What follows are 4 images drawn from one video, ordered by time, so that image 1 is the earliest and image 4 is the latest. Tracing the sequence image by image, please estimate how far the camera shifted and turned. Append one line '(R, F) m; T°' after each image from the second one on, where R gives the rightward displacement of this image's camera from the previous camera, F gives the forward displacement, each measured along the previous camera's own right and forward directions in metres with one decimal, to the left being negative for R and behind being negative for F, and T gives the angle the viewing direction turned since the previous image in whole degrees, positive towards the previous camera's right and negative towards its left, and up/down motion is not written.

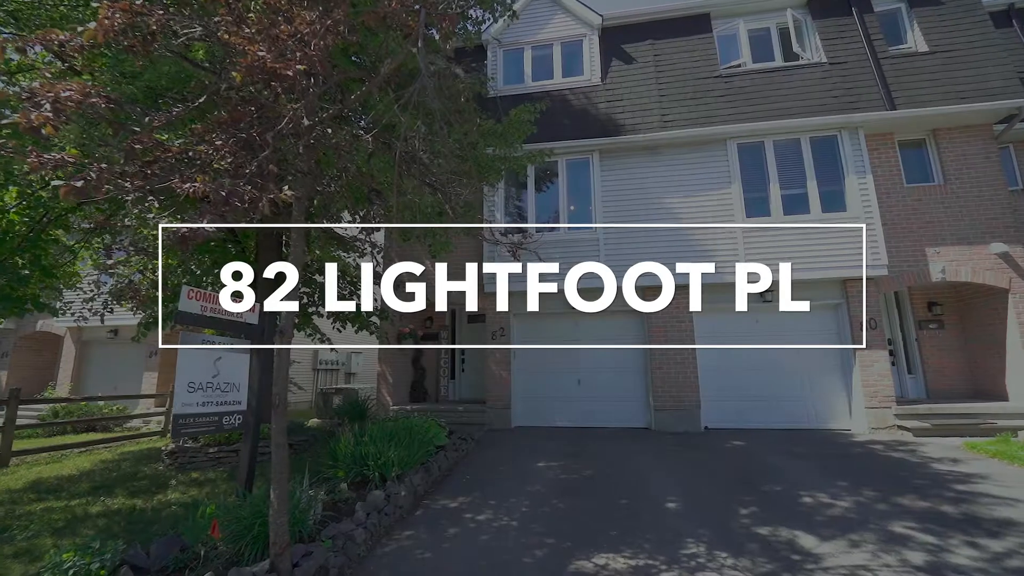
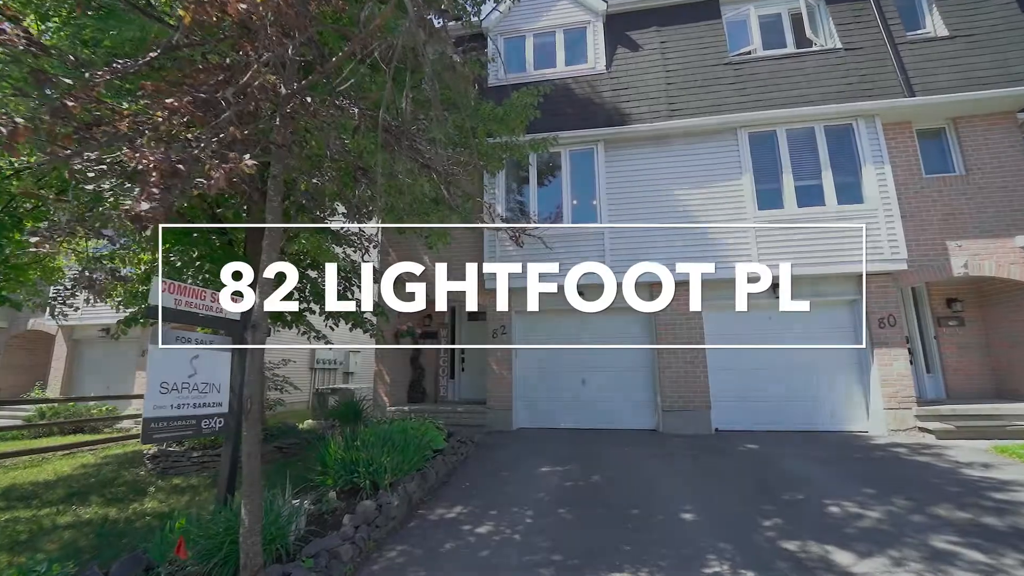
(0.0, +0.4) m; 0°
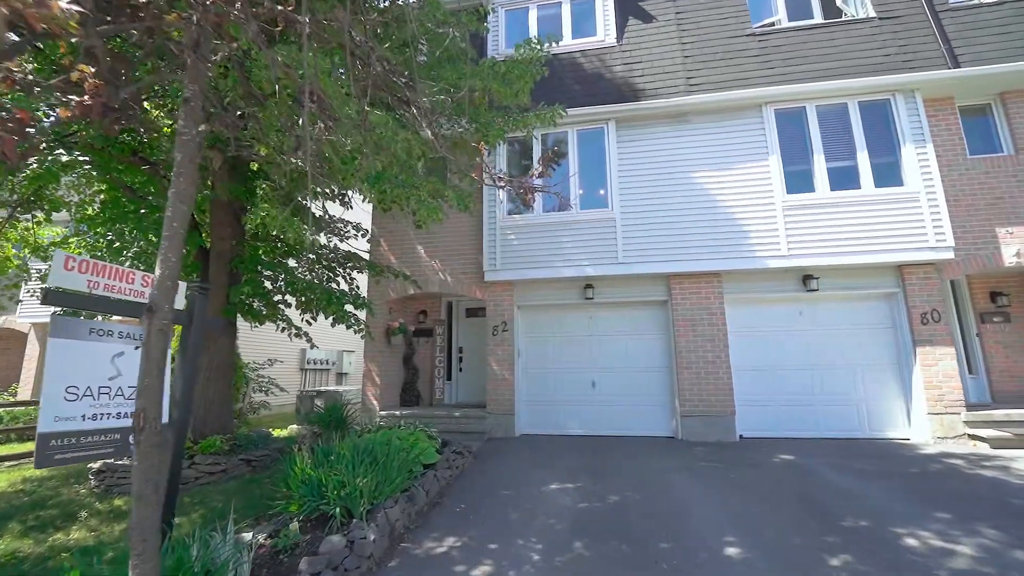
(0.0, +0.9) m; 0°
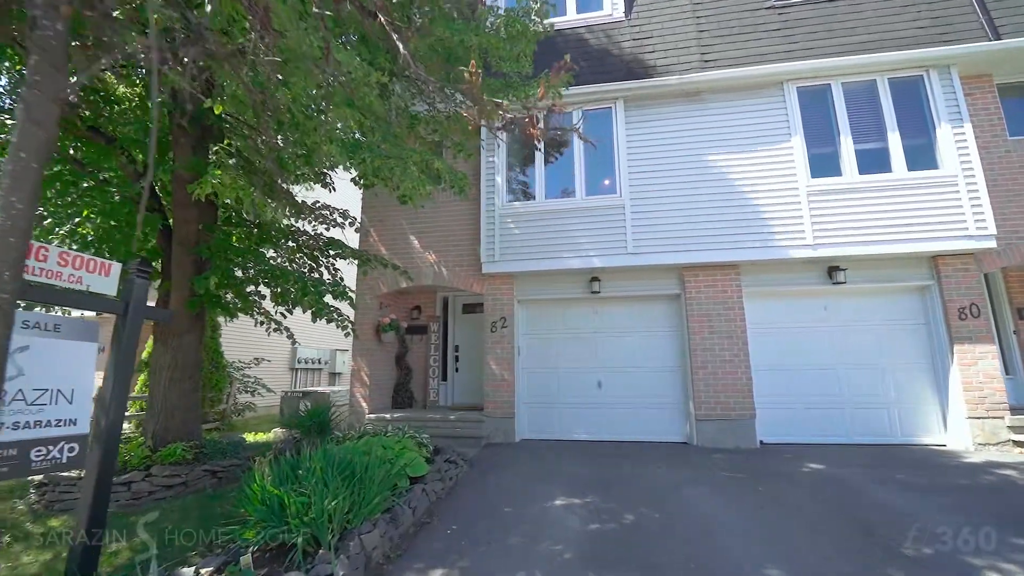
(0.0, +0.7) m; 0°
